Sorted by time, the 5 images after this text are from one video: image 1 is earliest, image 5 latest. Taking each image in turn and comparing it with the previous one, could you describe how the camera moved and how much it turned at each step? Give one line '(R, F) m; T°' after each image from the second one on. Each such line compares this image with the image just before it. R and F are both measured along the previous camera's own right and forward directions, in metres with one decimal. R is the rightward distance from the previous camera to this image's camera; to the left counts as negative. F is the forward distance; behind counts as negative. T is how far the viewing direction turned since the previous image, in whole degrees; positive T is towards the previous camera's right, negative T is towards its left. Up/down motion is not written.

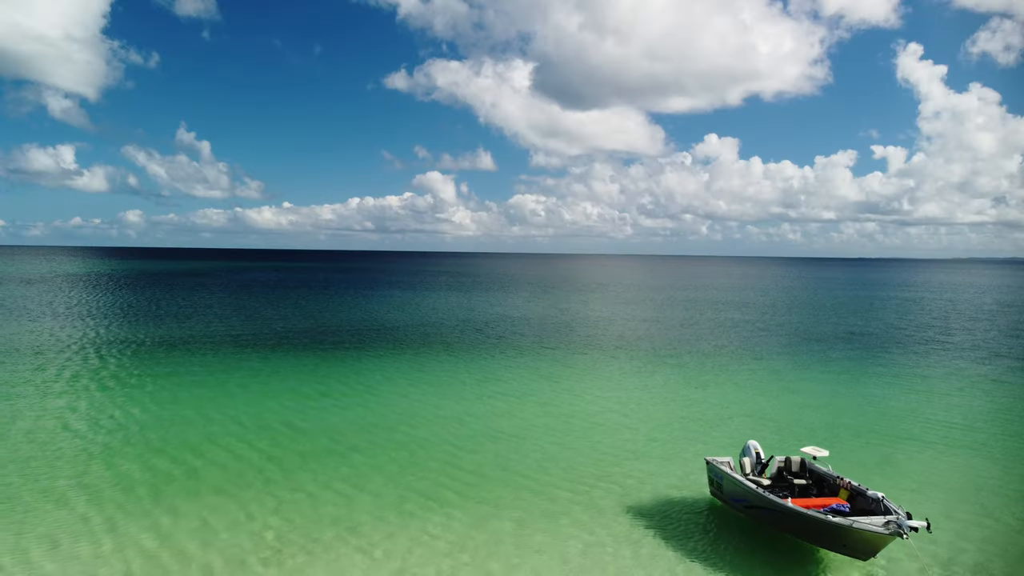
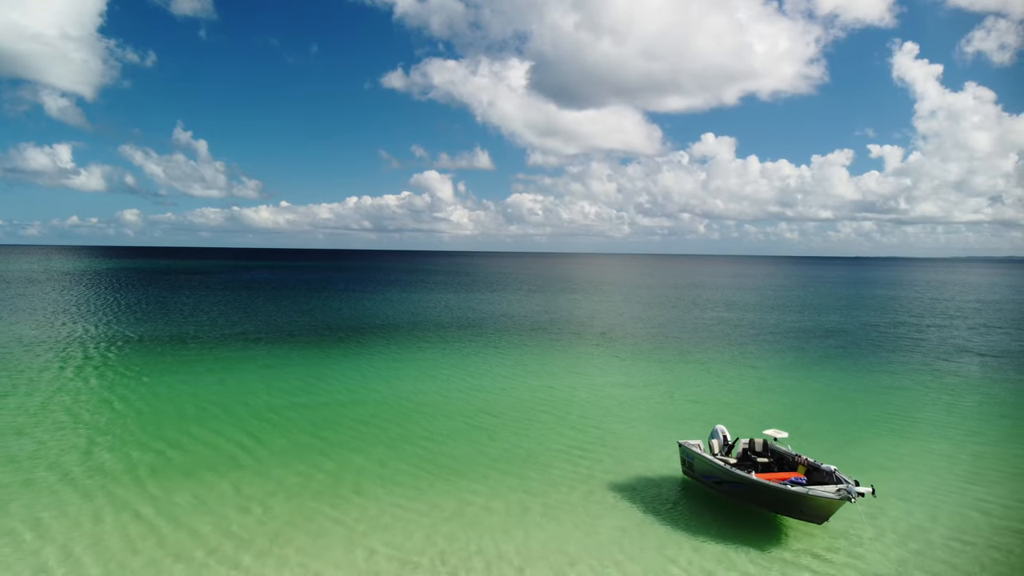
(+0.9, -1.8) m; 0°
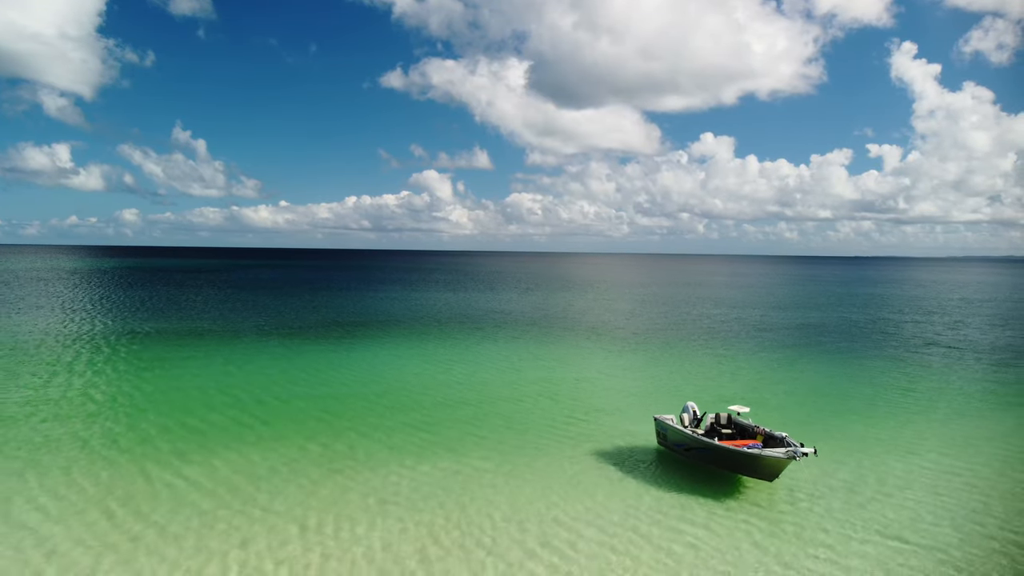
(+0.5, -1.1) m; 0°
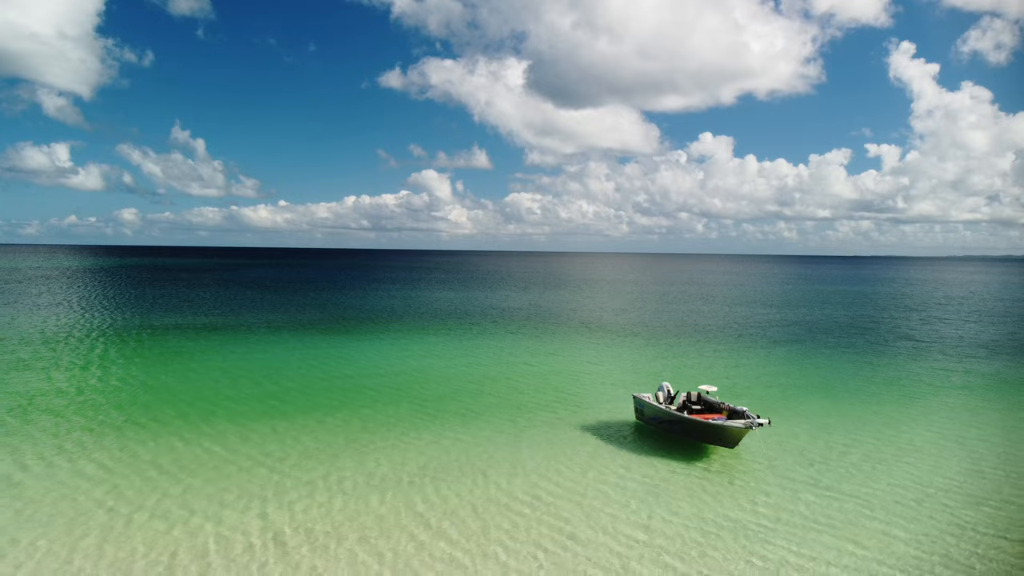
(+0.4, -1.0) m; 0°
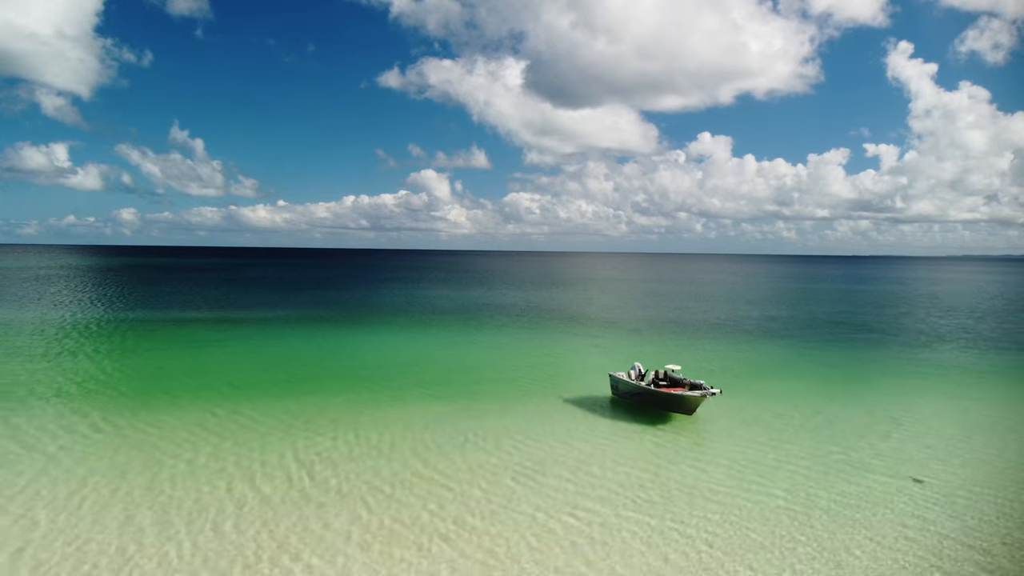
(+0.4, -1.0) m; 0°
